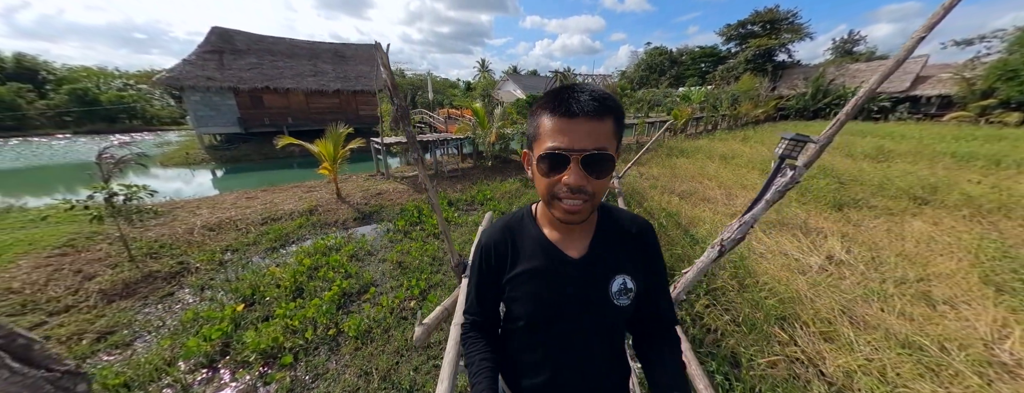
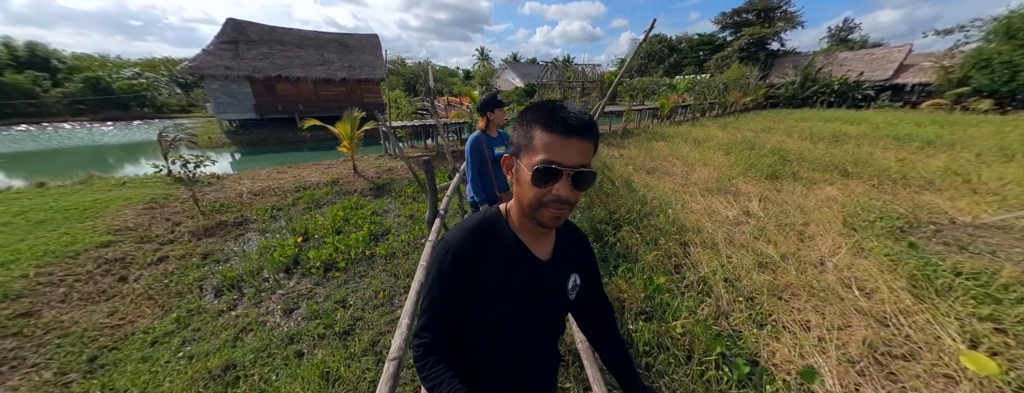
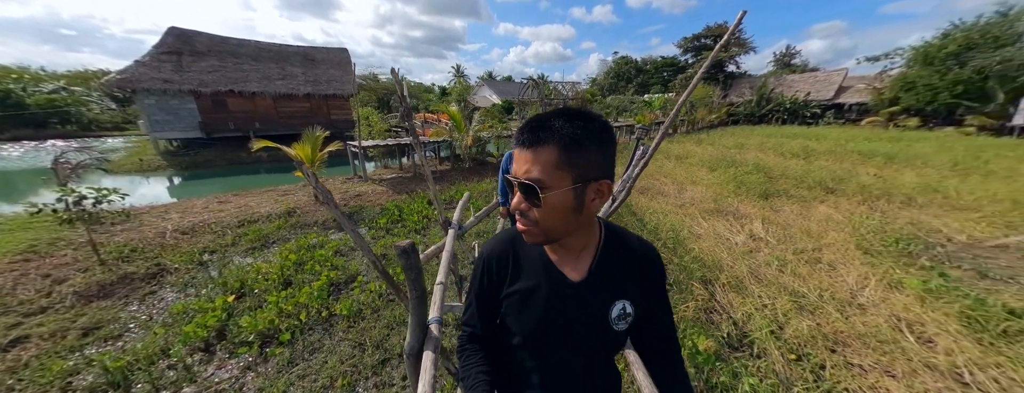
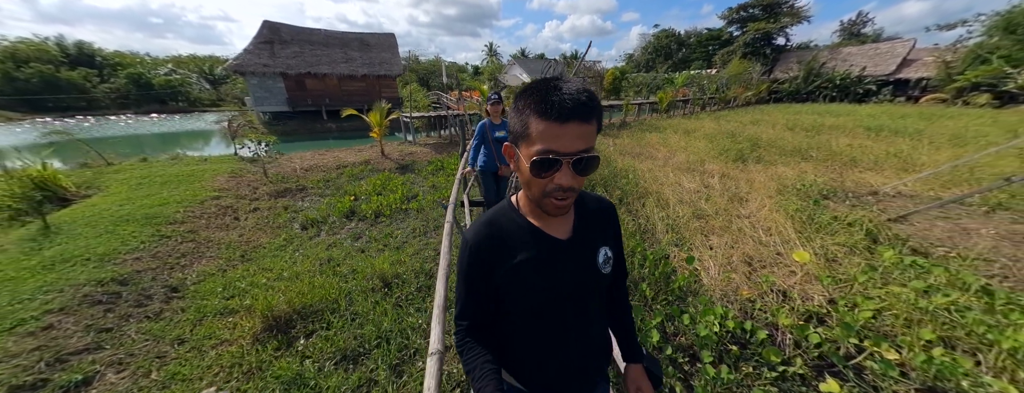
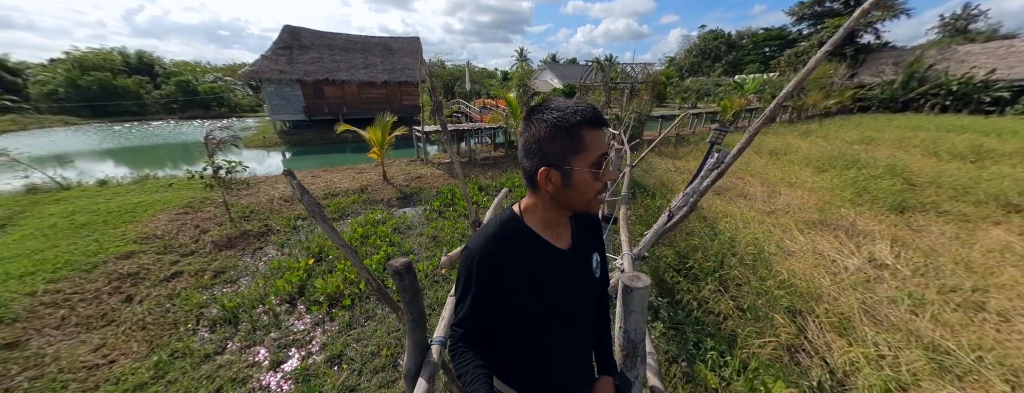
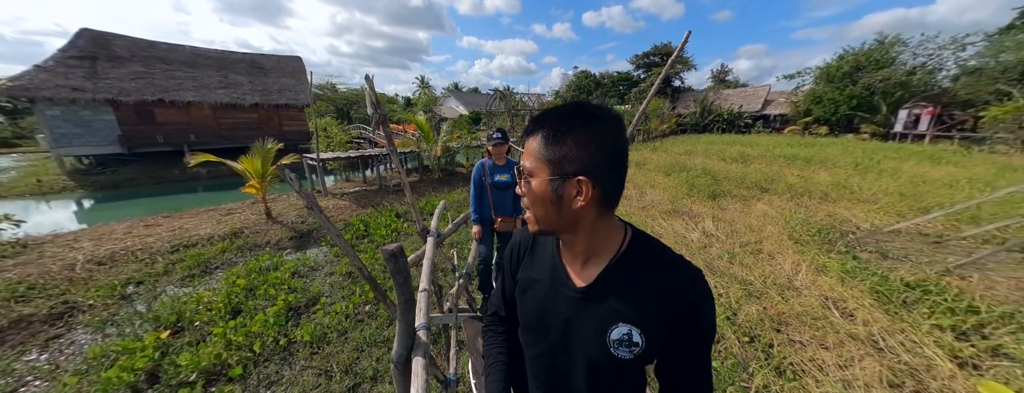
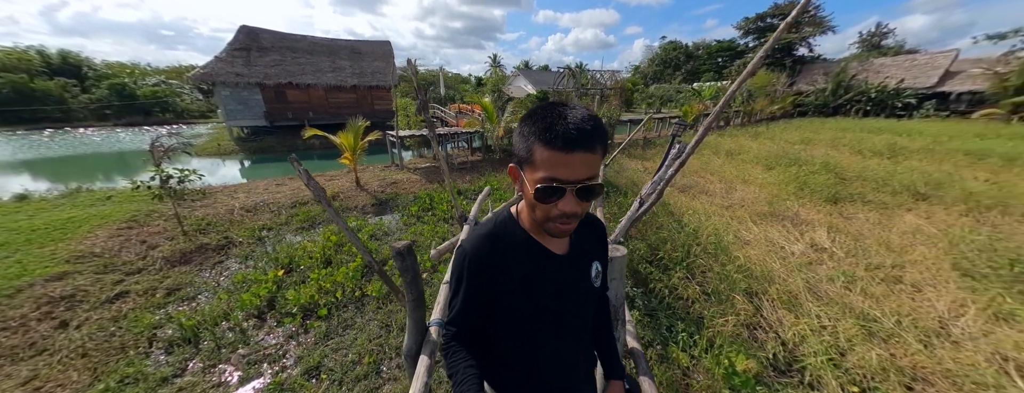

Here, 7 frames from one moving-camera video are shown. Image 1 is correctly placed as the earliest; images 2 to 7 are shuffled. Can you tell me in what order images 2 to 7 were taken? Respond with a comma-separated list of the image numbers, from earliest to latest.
5, 7, 3, 6, 2, 4
